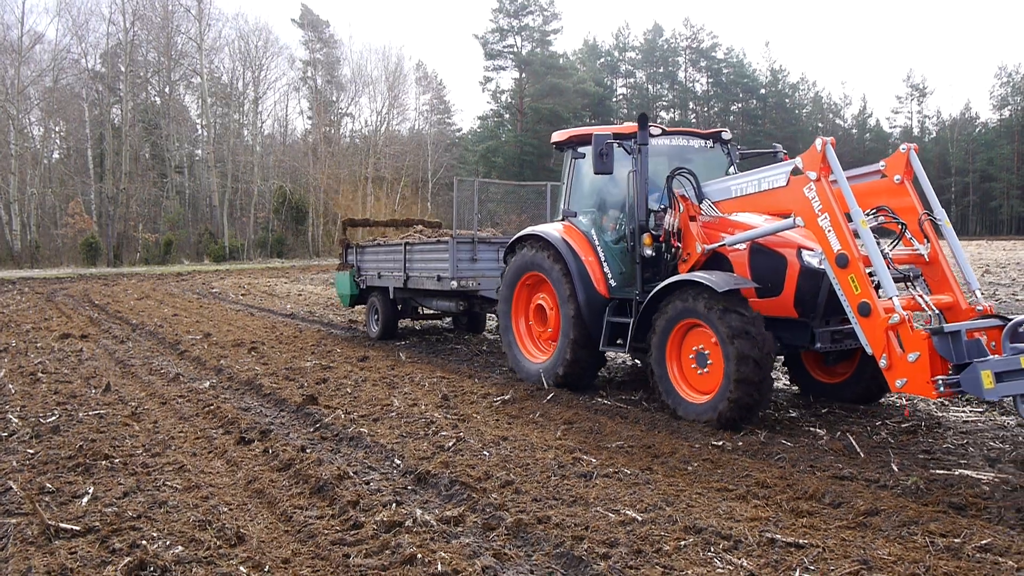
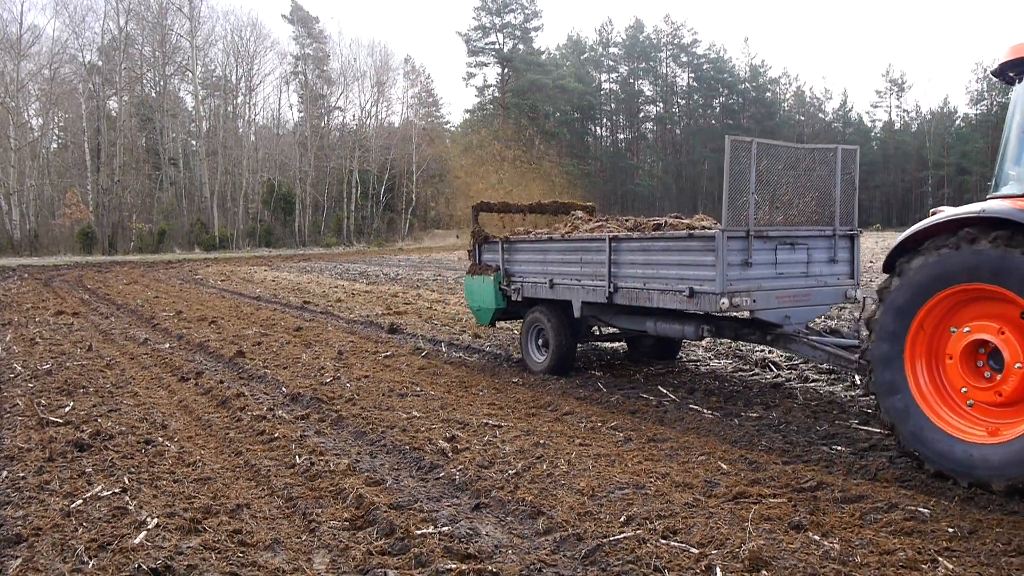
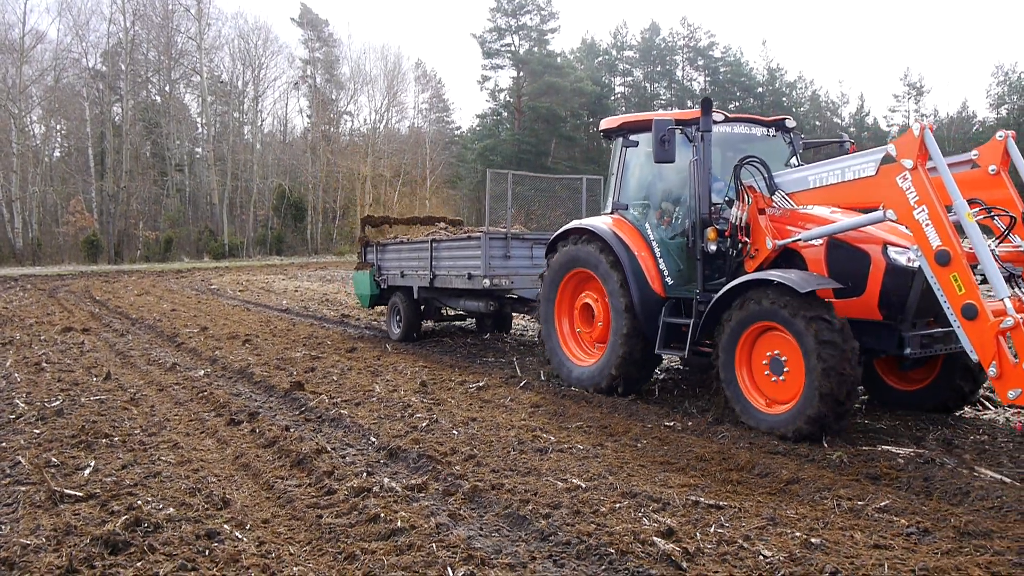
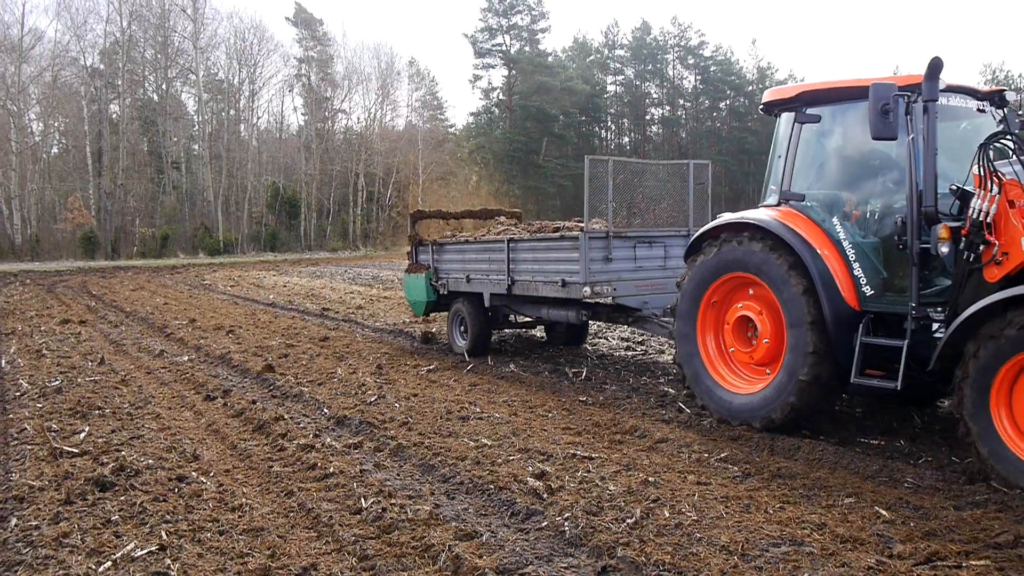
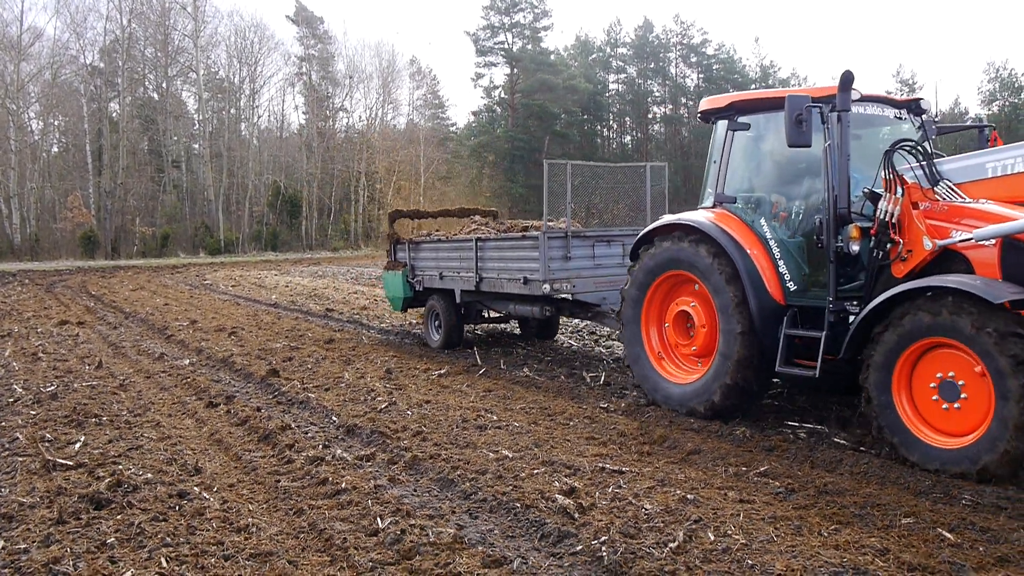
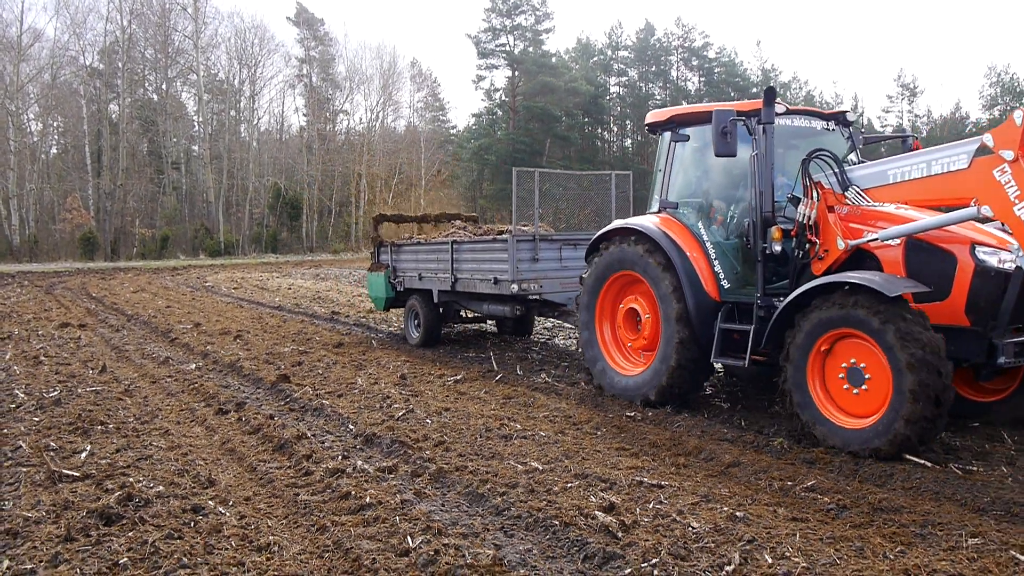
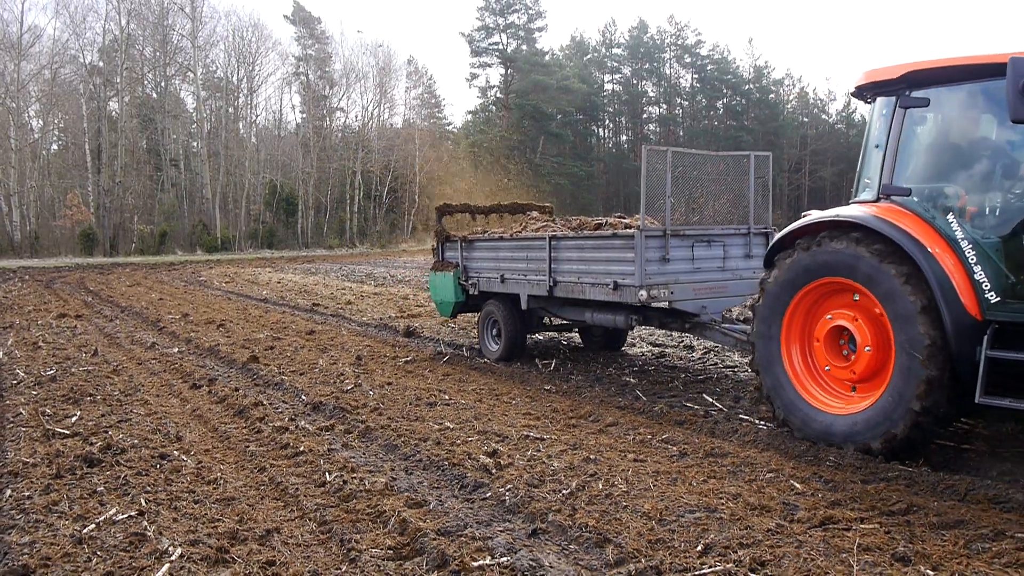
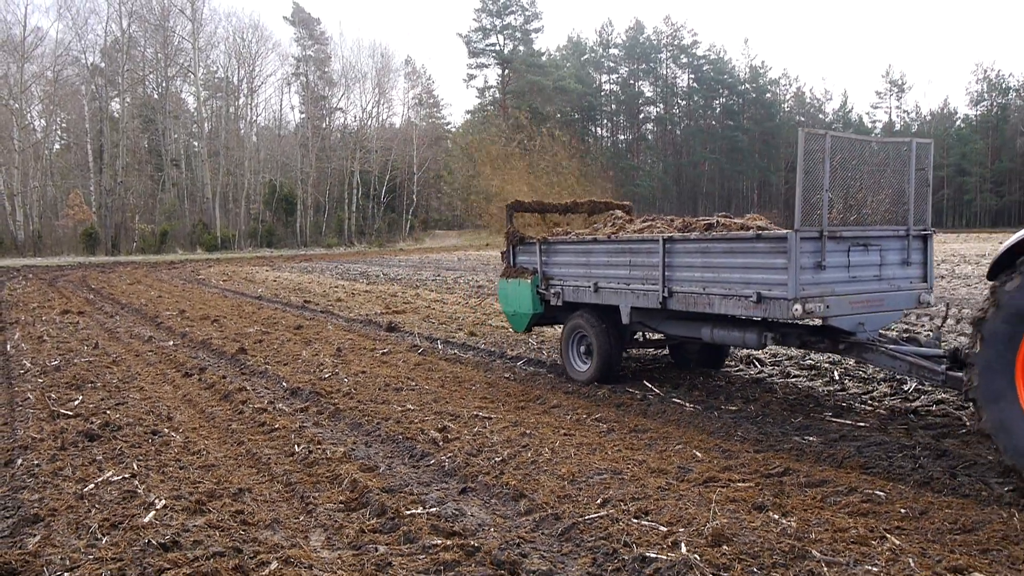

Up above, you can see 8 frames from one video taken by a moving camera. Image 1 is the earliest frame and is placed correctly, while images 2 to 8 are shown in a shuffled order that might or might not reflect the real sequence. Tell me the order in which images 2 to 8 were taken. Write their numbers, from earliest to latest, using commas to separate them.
3, 6, 5, 4, 7, 2, 8
